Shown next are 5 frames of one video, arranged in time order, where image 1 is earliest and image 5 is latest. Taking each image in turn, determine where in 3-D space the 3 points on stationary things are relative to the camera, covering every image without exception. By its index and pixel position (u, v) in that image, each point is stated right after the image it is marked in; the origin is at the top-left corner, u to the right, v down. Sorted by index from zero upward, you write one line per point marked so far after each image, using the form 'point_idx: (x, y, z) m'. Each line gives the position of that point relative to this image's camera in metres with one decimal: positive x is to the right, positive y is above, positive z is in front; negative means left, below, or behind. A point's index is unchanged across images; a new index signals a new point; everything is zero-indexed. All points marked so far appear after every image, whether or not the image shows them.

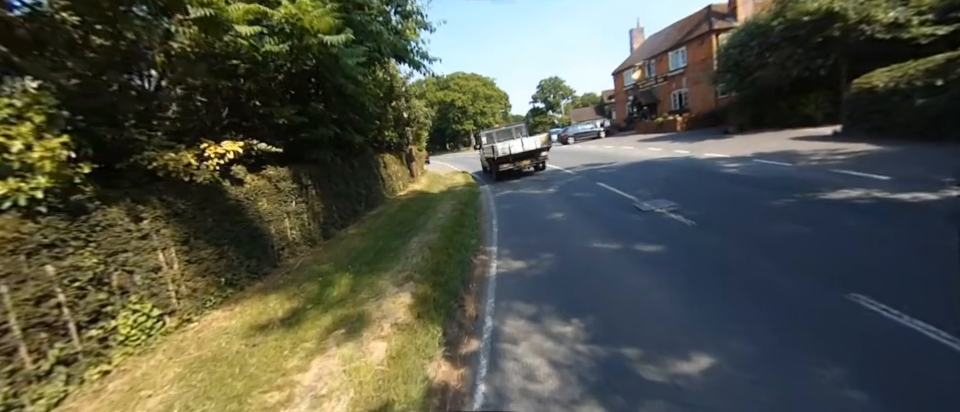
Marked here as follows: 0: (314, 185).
0: (-3.8, +0.5, +8.0) m
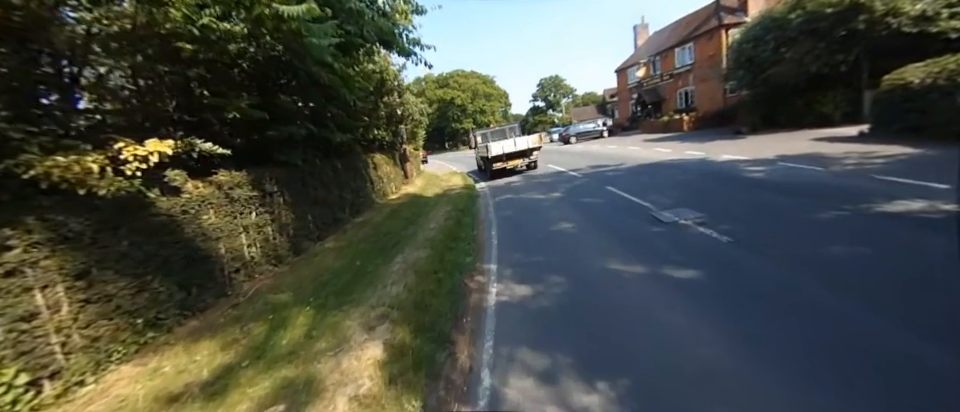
0: (-3.9, +0.3, +6.8) m
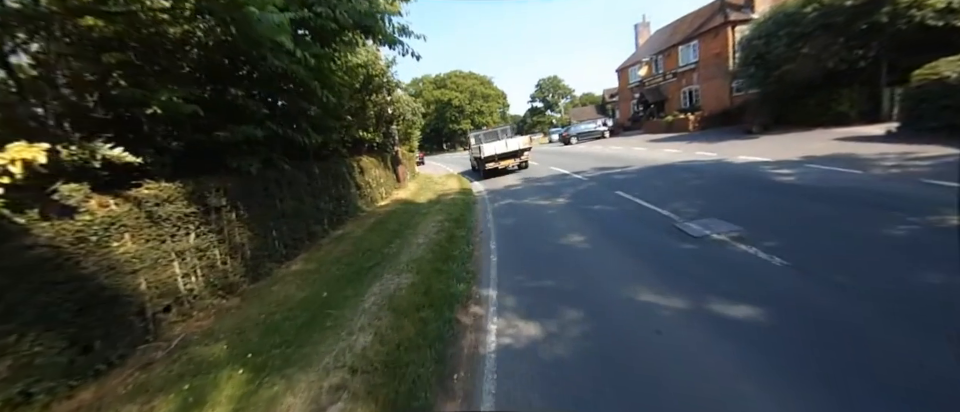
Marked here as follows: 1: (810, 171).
0: (-3.9, 0.0, +5.6) m
1: (+9.6, +1.0, +10.1) m
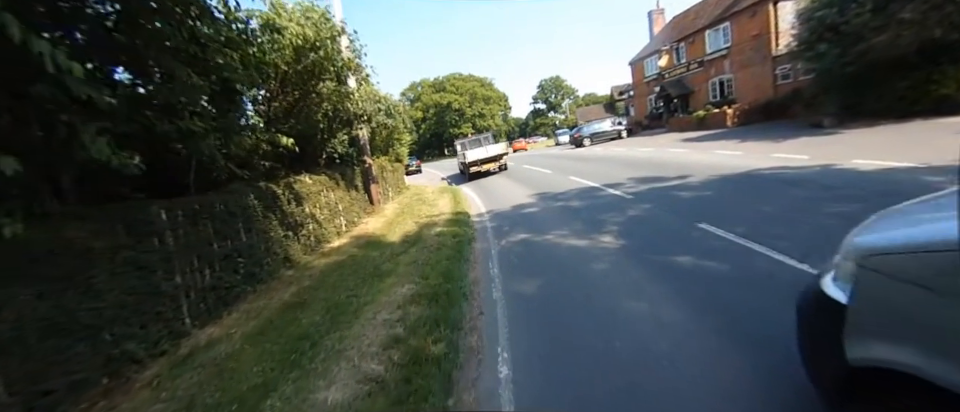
0: (-4.0, -1.0, +1.5) m
1: (+9.6, +0.3, +5.9) m
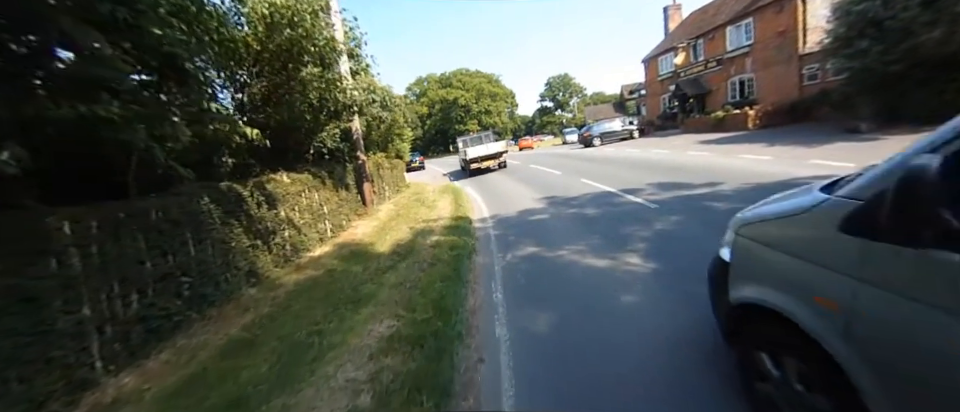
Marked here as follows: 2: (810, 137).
0: (-4.1, -1.1, +0.4) m
1: (+9.6, -0.1, +4.7) m
2: (+15.1, +3.2, +16.0) m
